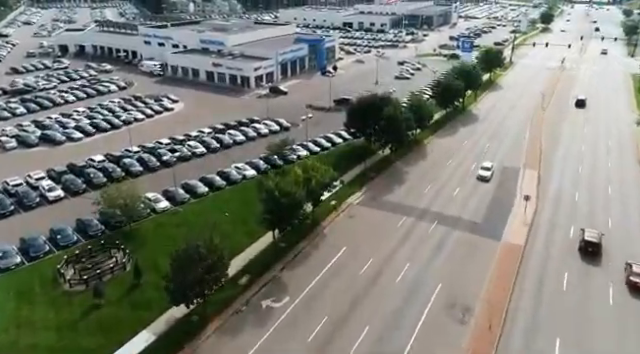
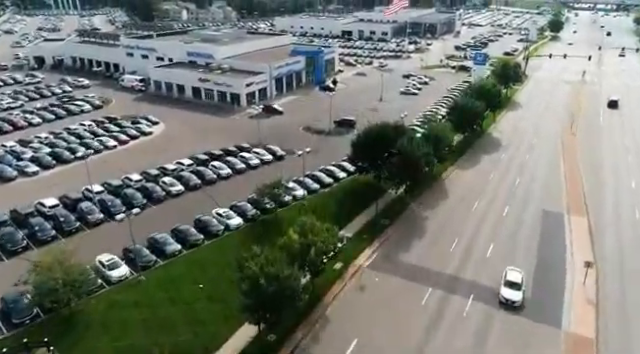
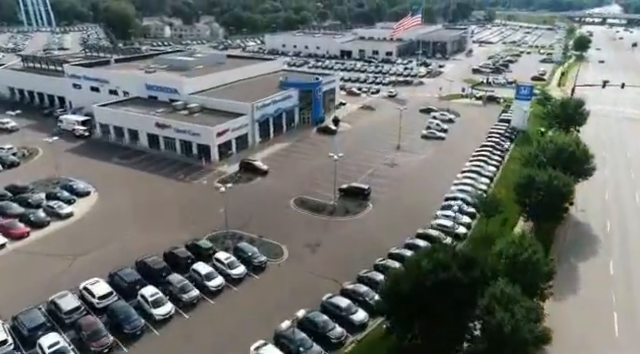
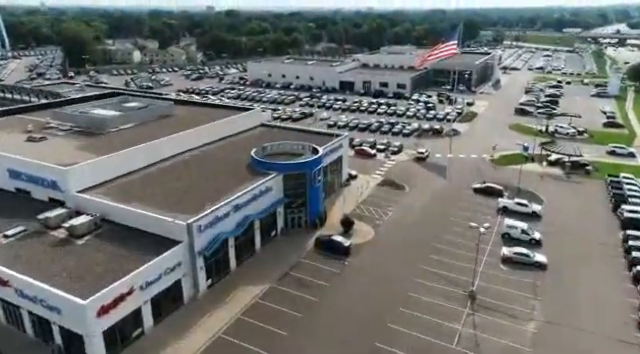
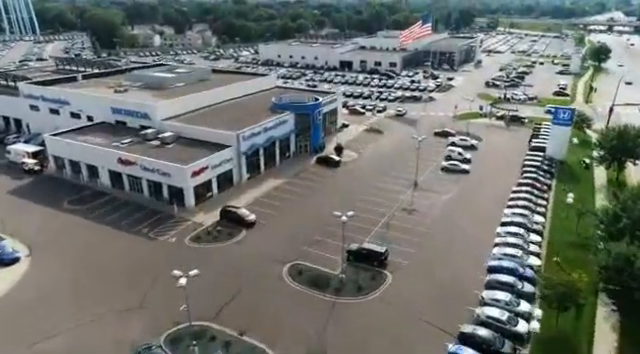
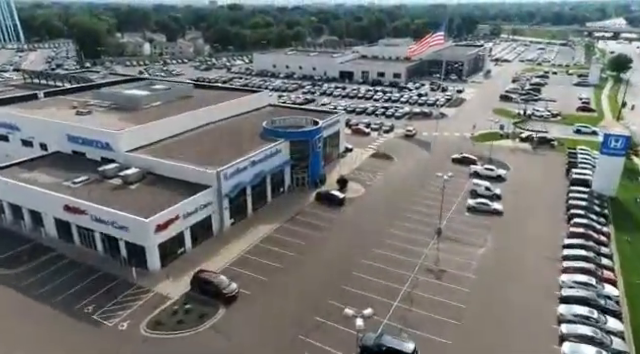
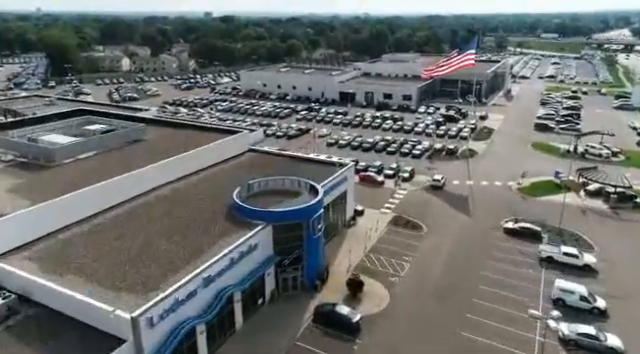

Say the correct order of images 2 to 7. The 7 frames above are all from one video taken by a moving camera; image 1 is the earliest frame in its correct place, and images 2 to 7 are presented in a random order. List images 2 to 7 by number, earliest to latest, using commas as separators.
2, 3, 5, 6, 4, 7
